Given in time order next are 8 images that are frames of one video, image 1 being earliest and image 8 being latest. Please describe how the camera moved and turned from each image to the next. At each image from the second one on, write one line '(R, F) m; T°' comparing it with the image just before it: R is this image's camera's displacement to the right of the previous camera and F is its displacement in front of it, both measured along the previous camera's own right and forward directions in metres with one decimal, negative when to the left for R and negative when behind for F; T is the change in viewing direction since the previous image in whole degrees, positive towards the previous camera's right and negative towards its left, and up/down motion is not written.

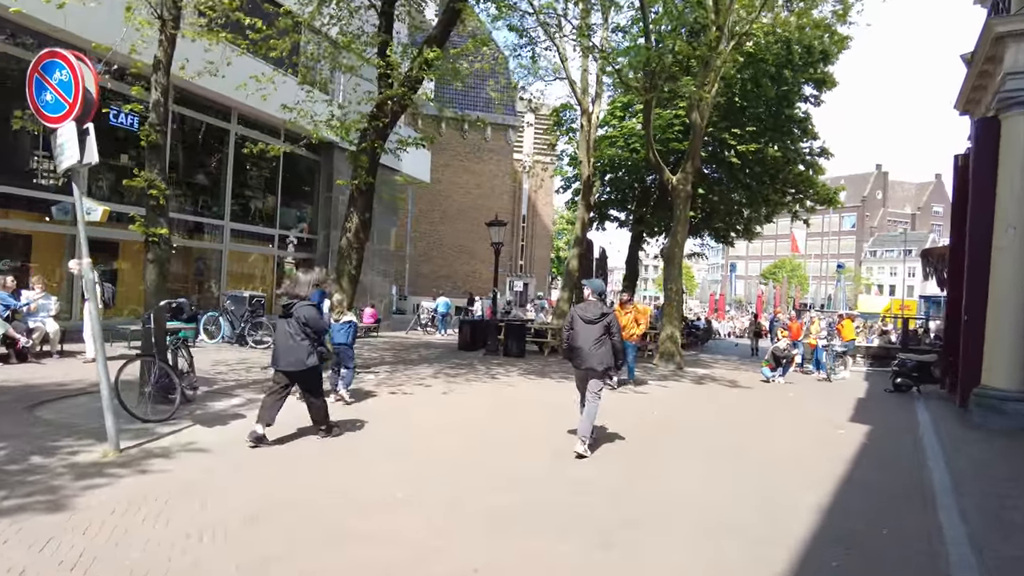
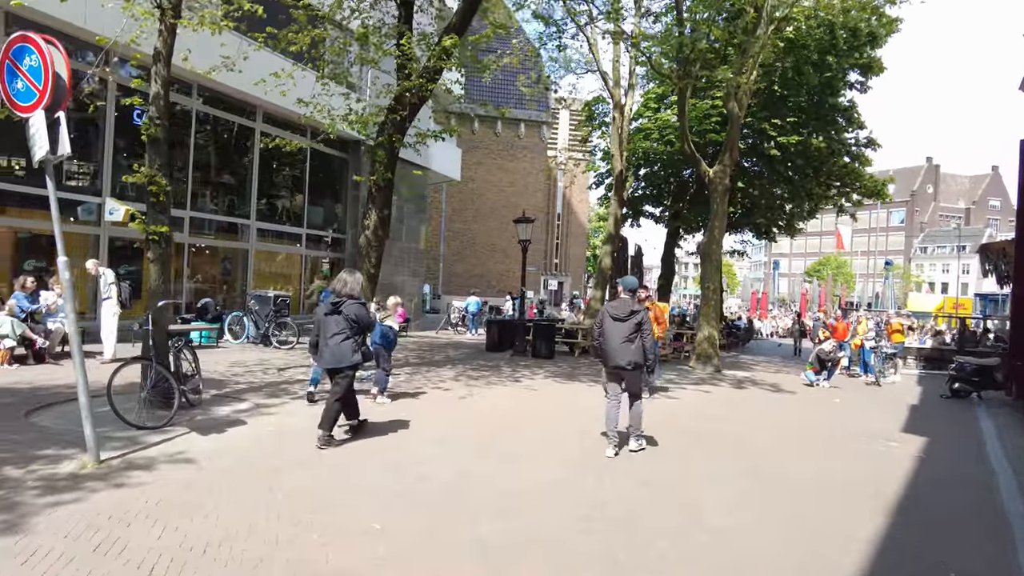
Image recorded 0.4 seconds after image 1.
(+0.2, +0.5) m; -3°
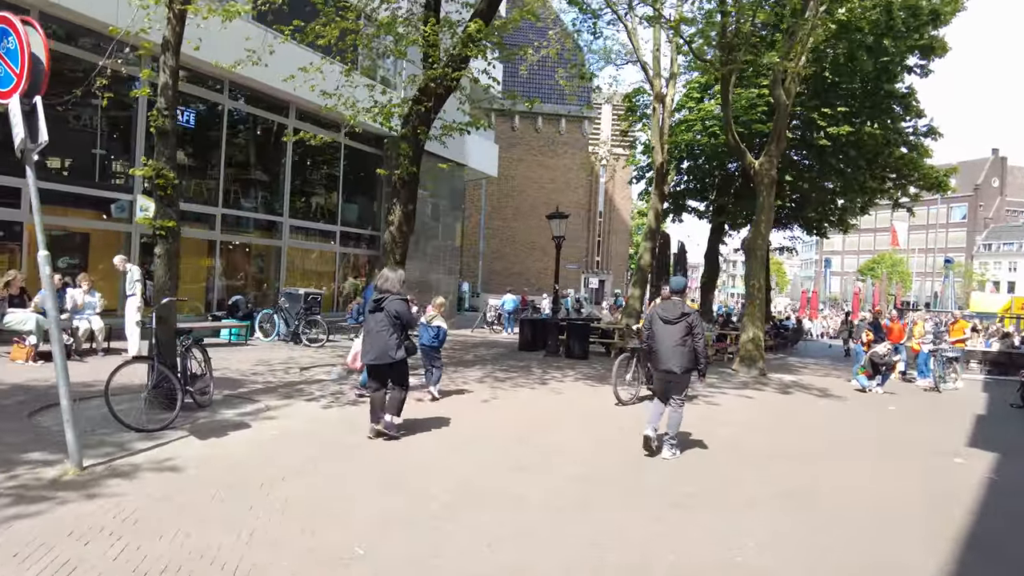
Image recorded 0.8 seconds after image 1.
(+0.2, +0.5) m; -4°
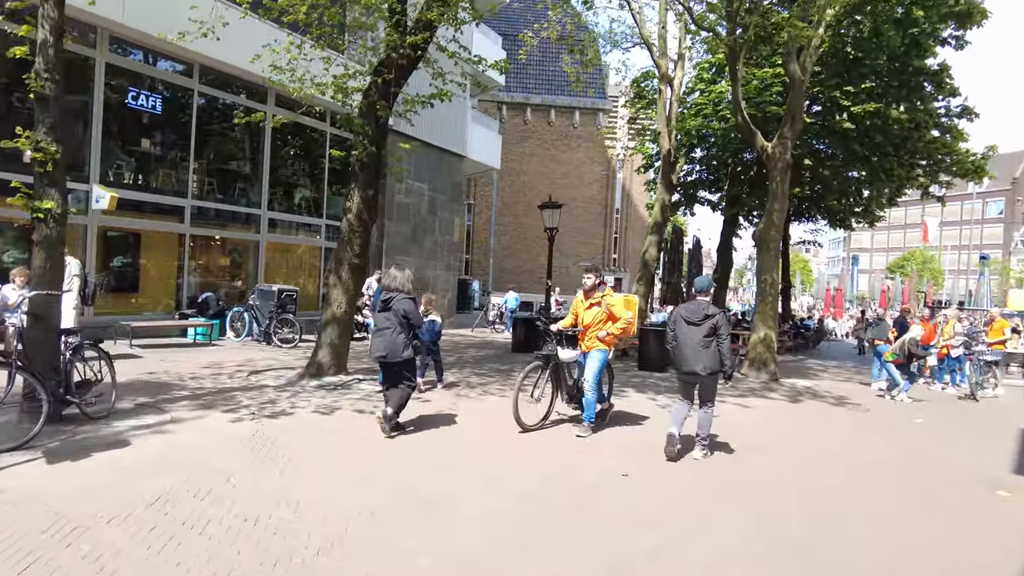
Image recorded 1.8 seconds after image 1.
(+0.7, +1.2) m; -2°
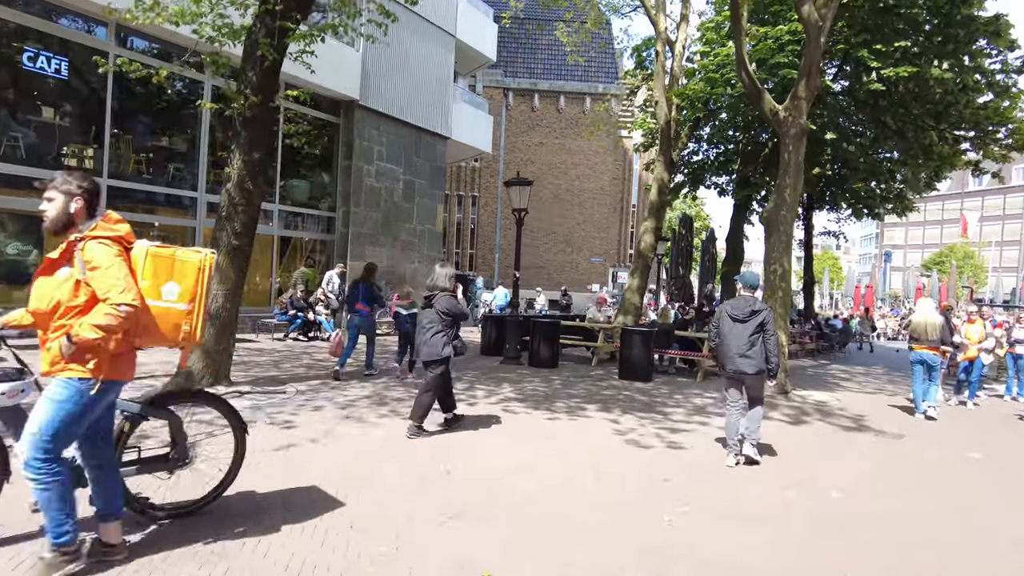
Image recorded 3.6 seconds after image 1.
(+1.1, +2.1) m; -2°
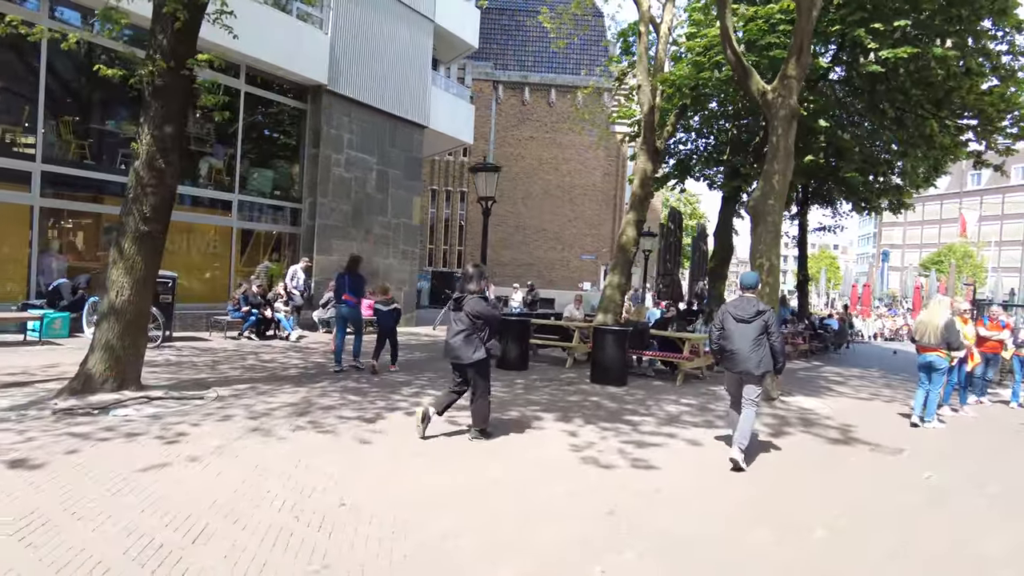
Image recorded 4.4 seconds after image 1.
(+0.5, +0.9) m; 0°
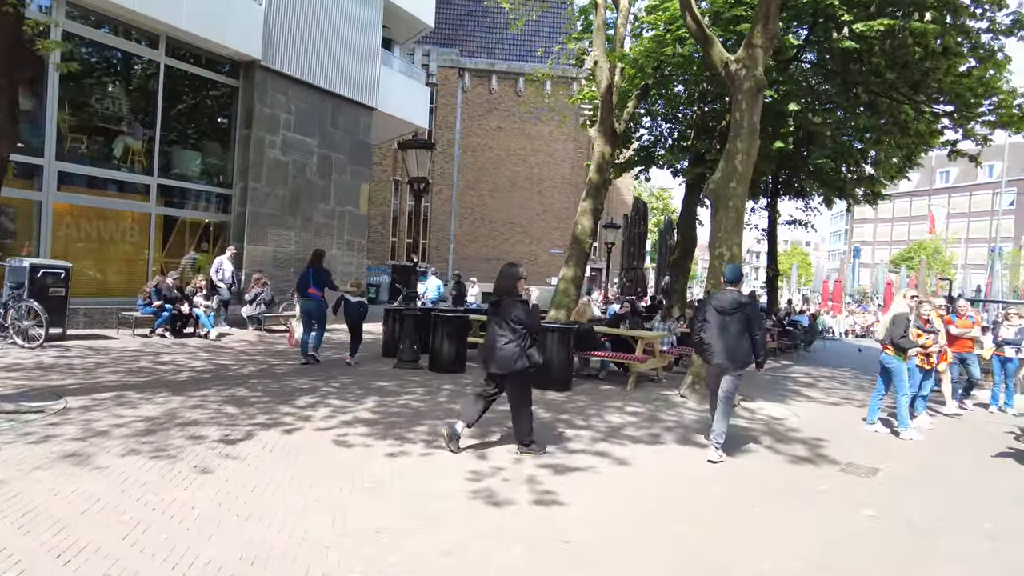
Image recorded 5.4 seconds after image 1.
(+0.6, +1.1) m; +2°
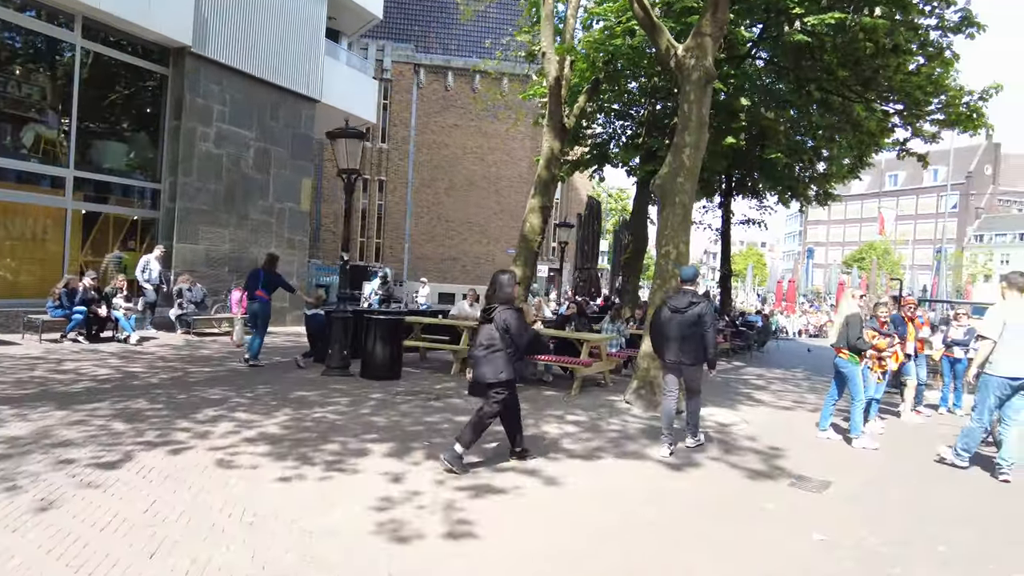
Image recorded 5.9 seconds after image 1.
(+0.3, +0.5) m; +3°
